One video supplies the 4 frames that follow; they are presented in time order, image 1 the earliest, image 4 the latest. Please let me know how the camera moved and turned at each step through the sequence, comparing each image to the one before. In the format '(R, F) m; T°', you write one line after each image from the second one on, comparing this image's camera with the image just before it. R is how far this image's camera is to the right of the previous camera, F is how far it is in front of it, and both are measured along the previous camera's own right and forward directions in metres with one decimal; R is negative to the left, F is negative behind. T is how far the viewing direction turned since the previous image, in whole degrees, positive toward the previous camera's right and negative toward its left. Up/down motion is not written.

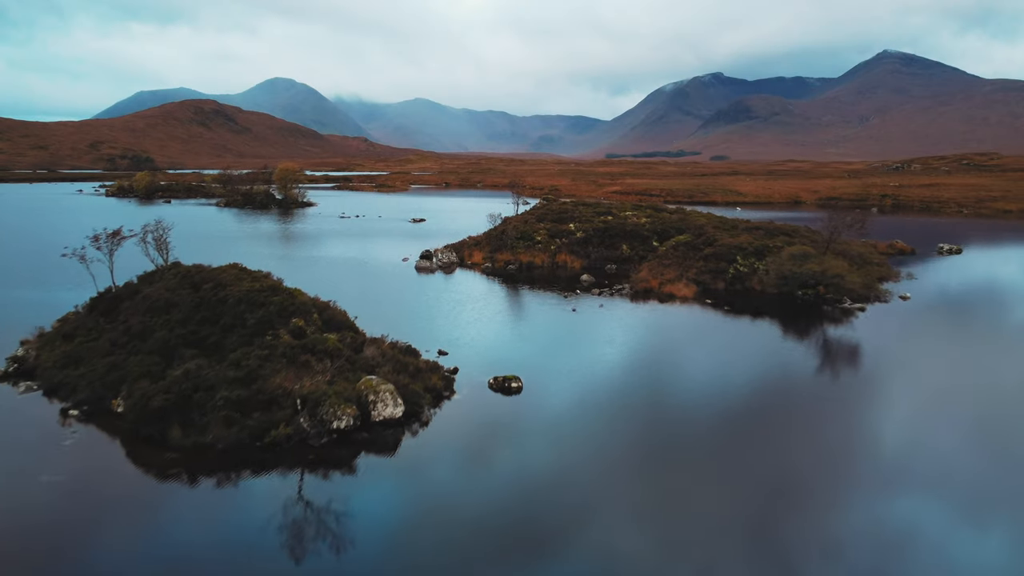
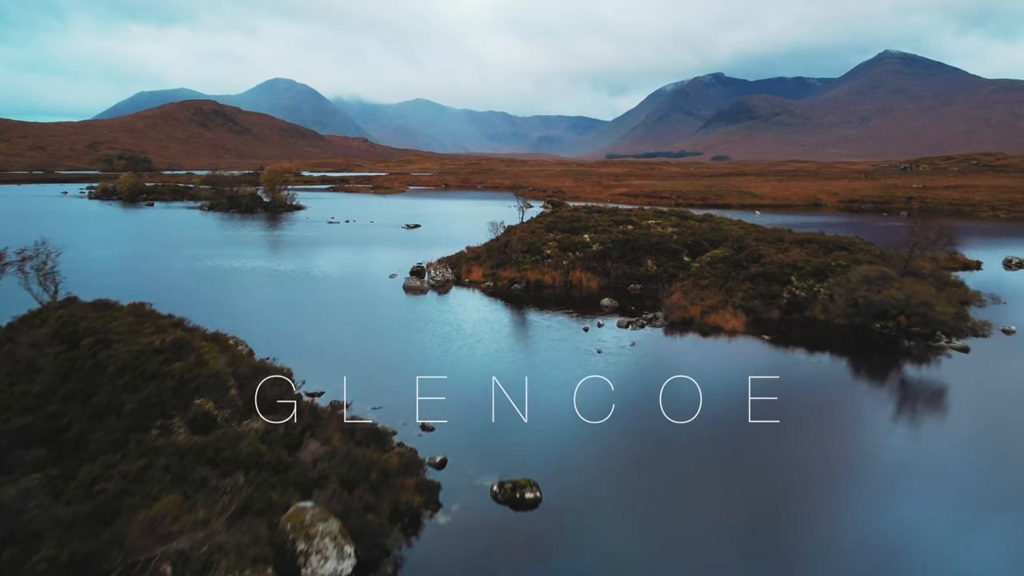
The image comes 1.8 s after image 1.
(-0.4, +6.6) m; 0°
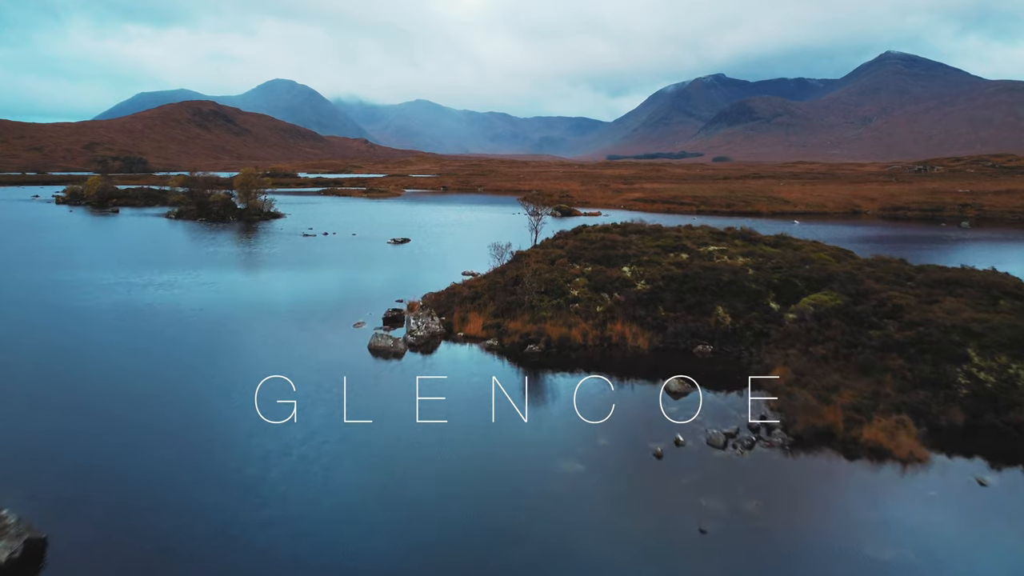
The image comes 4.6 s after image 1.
(-0.7, +11.3) m; 0°
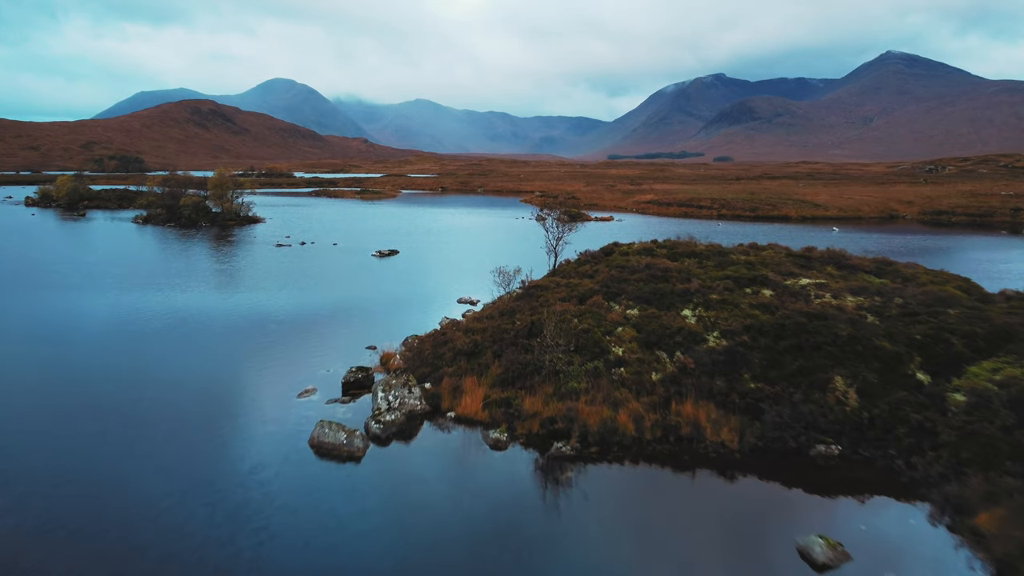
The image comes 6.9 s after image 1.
(-0.6, +8.9) m; 0°
